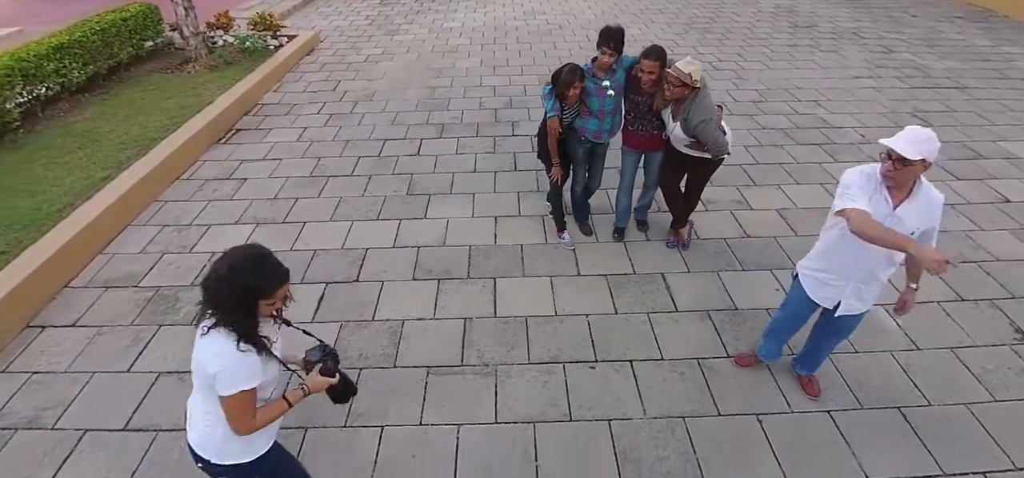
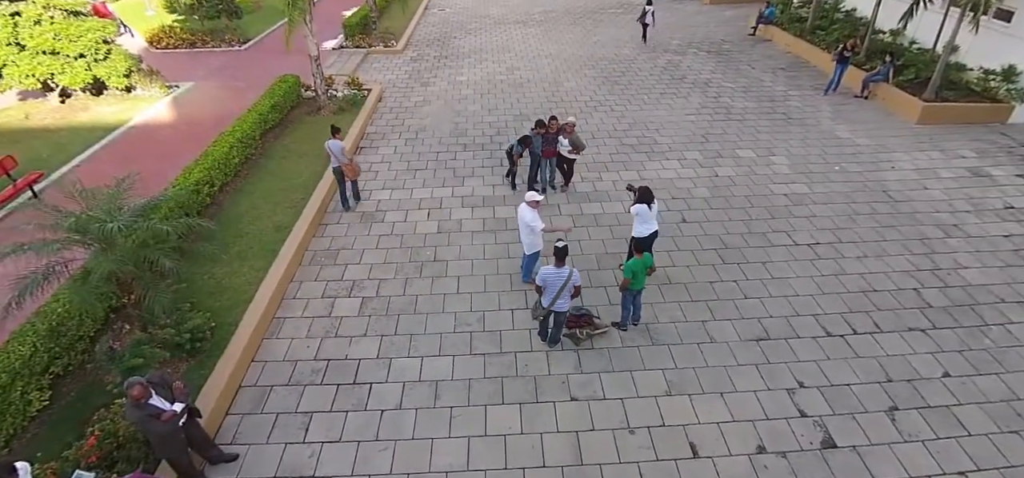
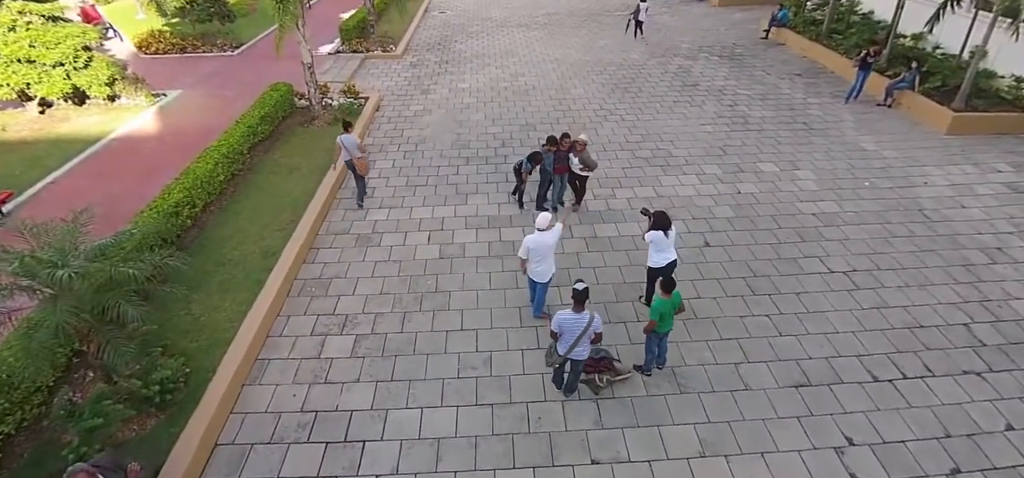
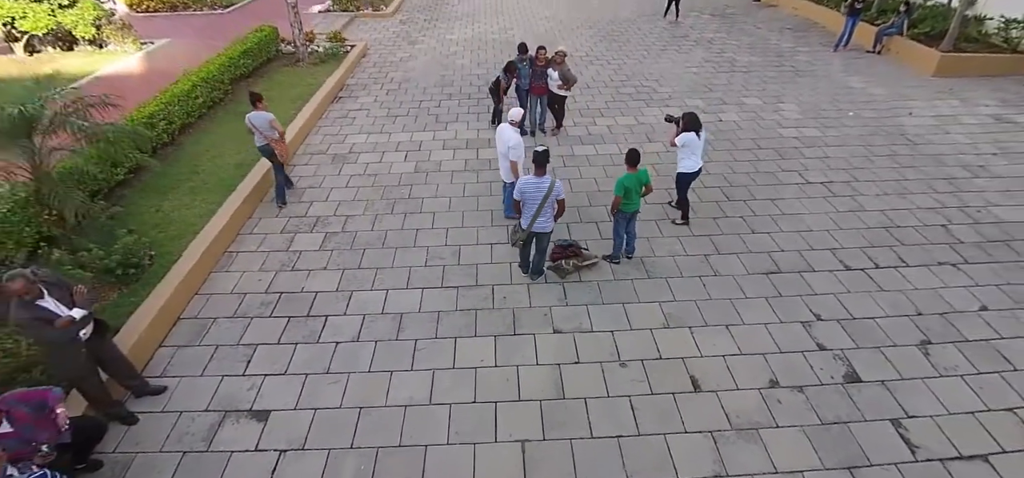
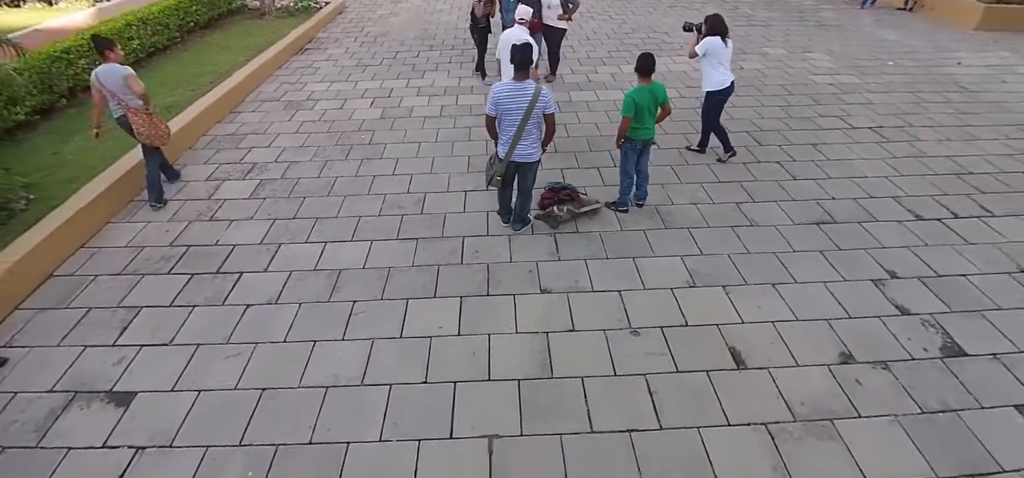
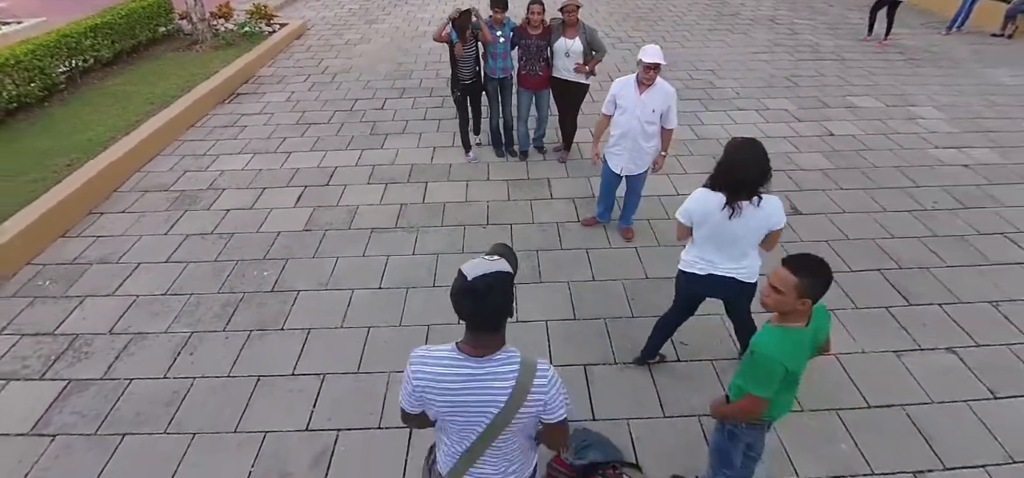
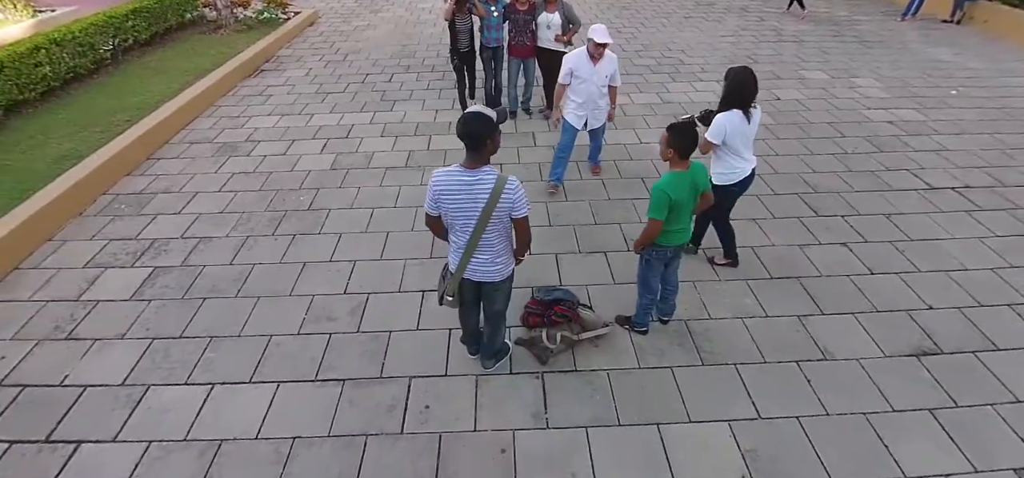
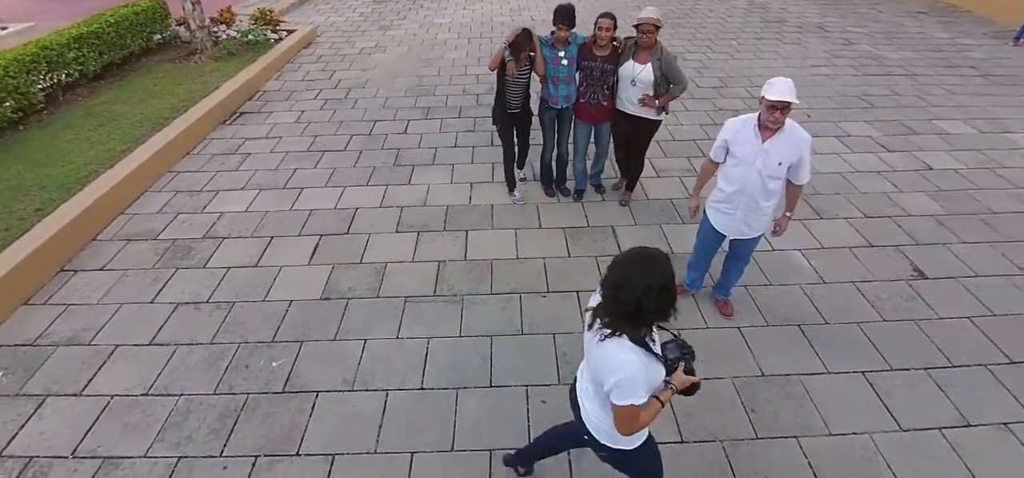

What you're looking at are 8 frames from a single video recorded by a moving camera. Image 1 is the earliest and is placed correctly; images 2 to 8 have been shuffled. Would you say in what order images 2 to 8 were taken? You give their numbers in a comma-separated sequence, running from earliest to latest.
8, 6, 7, 5, 4, 2, 3
